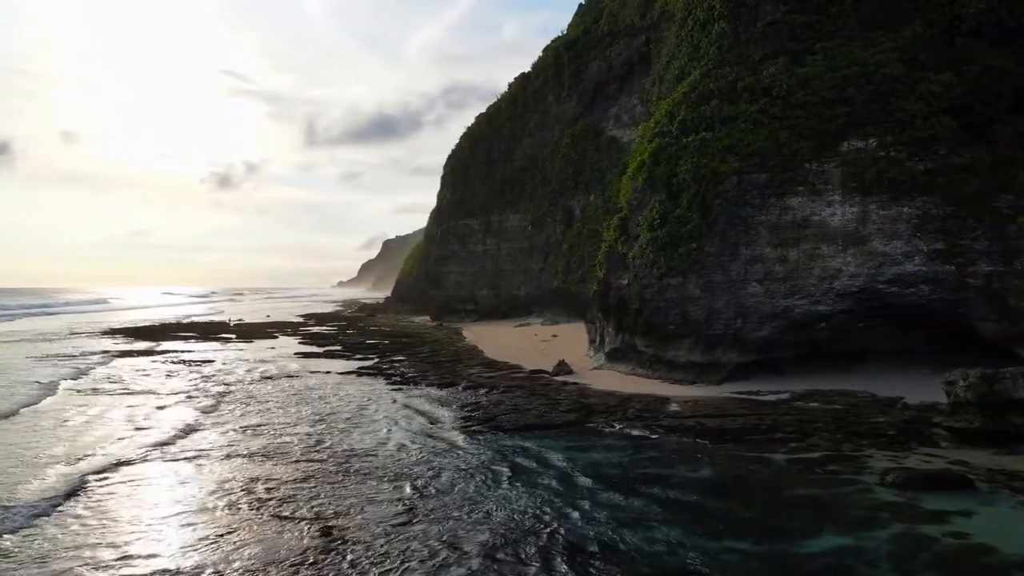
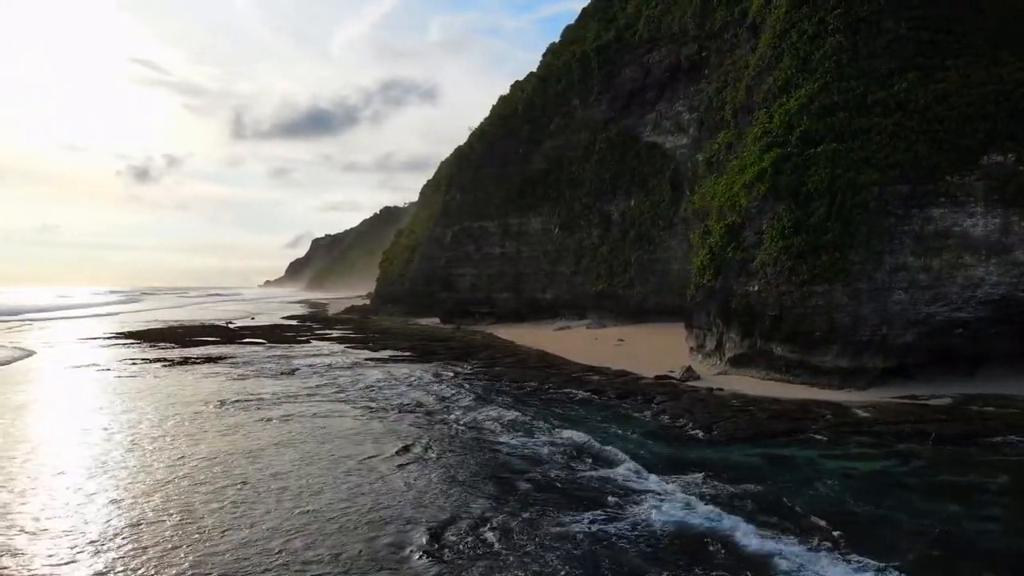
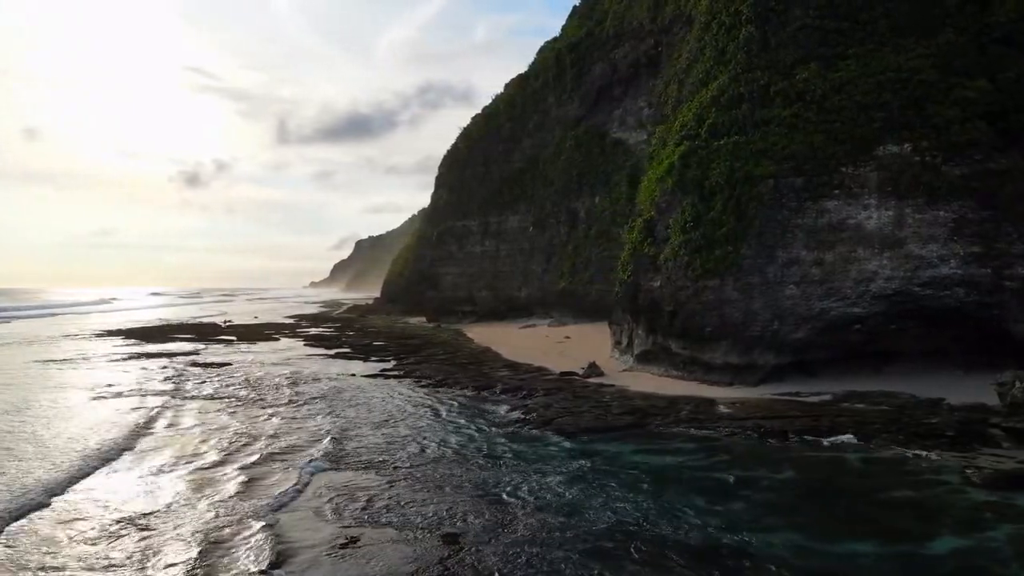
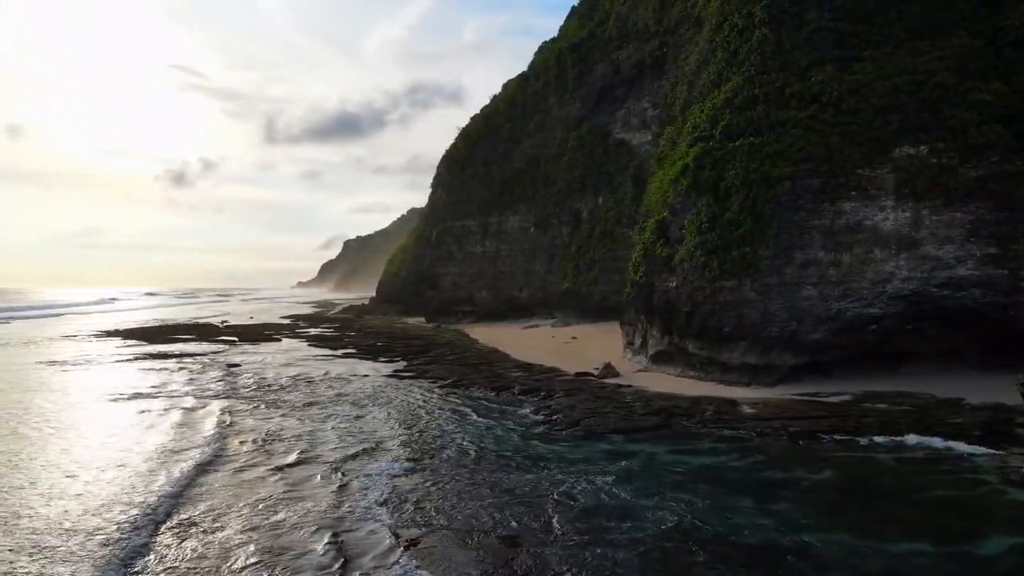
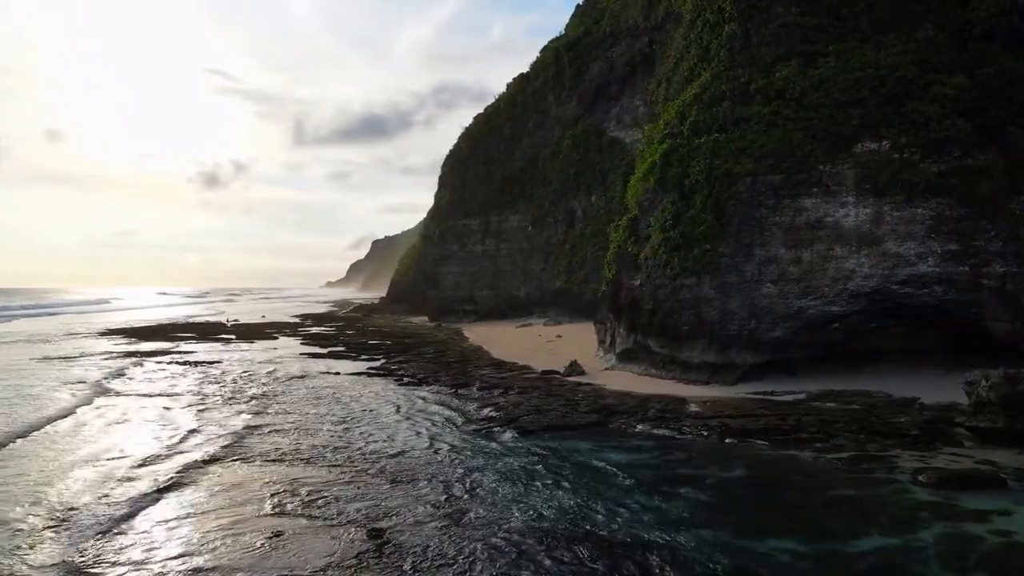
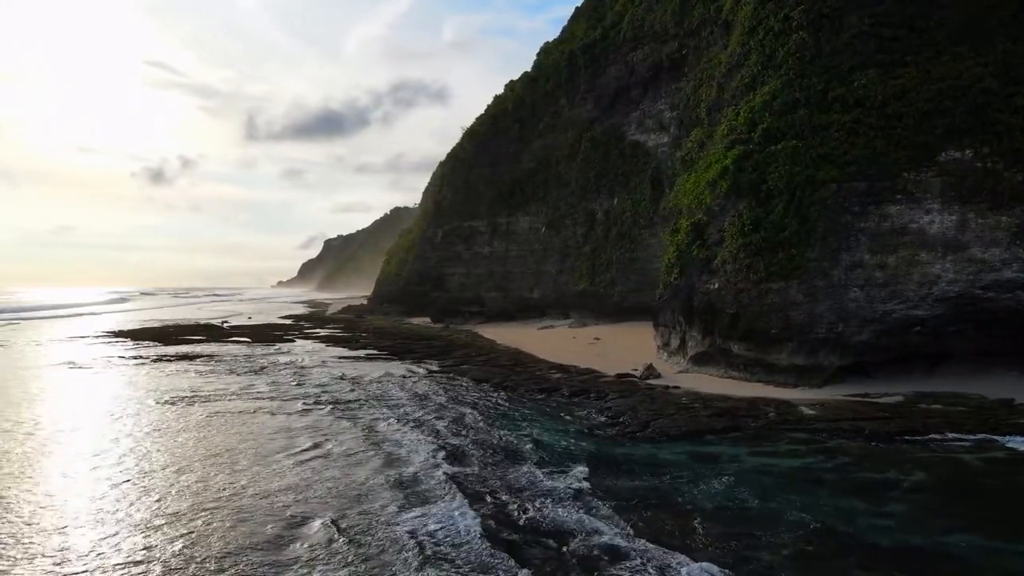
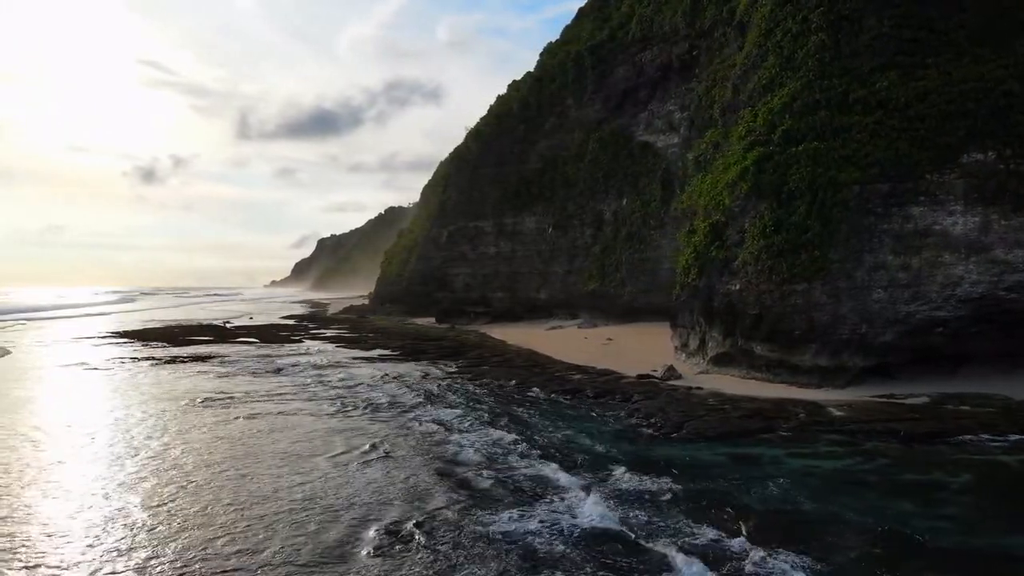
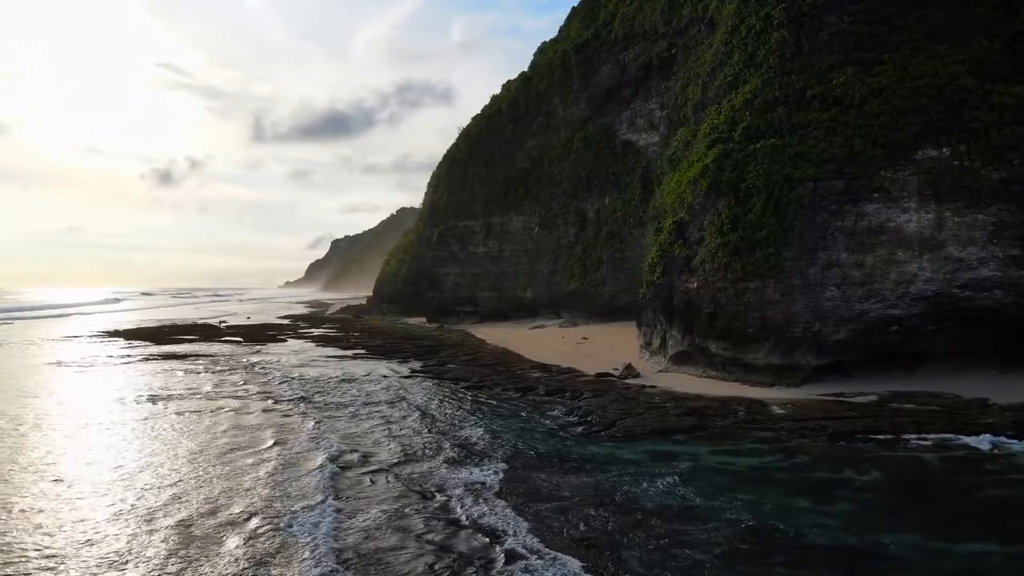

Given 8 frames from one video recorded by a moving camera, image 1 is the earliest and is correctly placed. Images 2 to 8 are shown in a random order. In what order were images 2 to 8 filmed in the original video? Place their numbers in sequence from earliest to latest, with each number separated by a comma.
5, 3, 4, 8, 6, 7, 2
